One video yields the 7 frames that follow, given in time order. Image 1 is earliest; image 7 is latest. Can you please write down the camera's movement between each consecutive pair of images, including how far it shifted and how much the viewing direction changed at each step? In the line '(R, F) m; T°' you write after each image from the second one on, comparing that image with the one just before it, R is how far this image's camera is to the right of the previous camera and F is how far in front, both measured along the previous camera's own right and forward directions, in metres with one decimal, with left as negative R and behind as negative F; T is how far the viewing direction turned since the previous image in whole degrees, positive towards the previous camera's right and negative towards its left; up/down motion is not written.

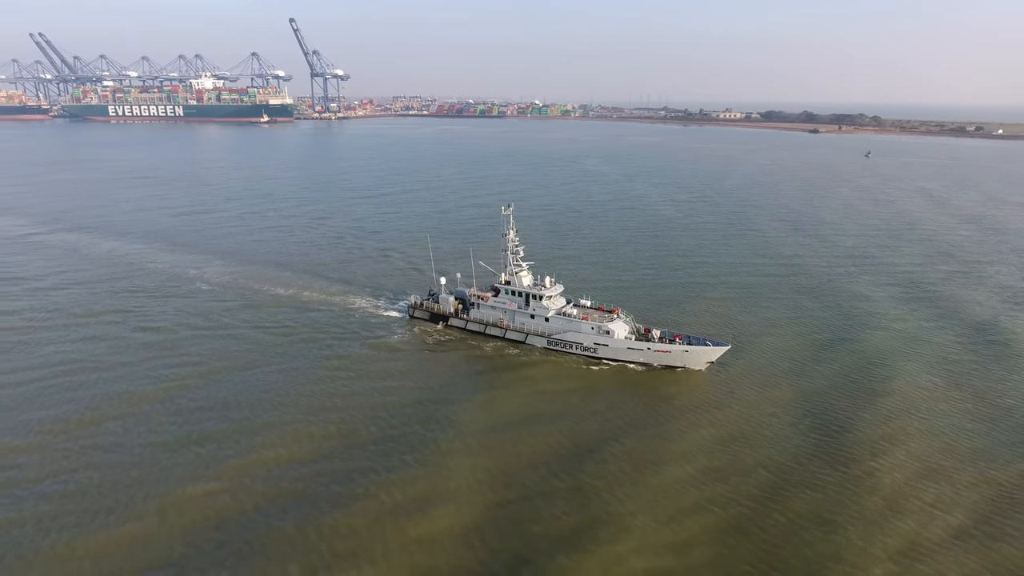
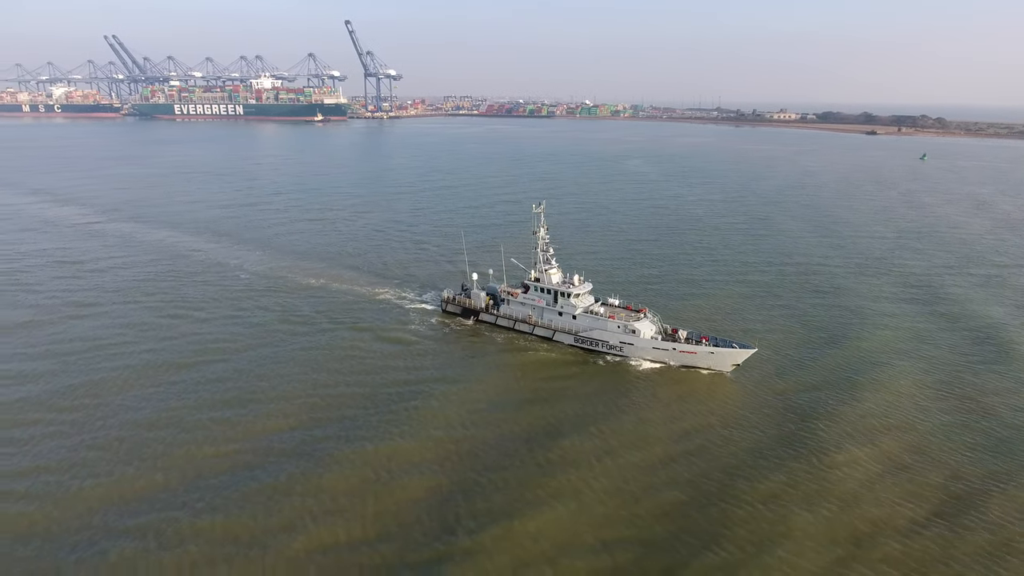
(+1.5, -0.7) m; -4°
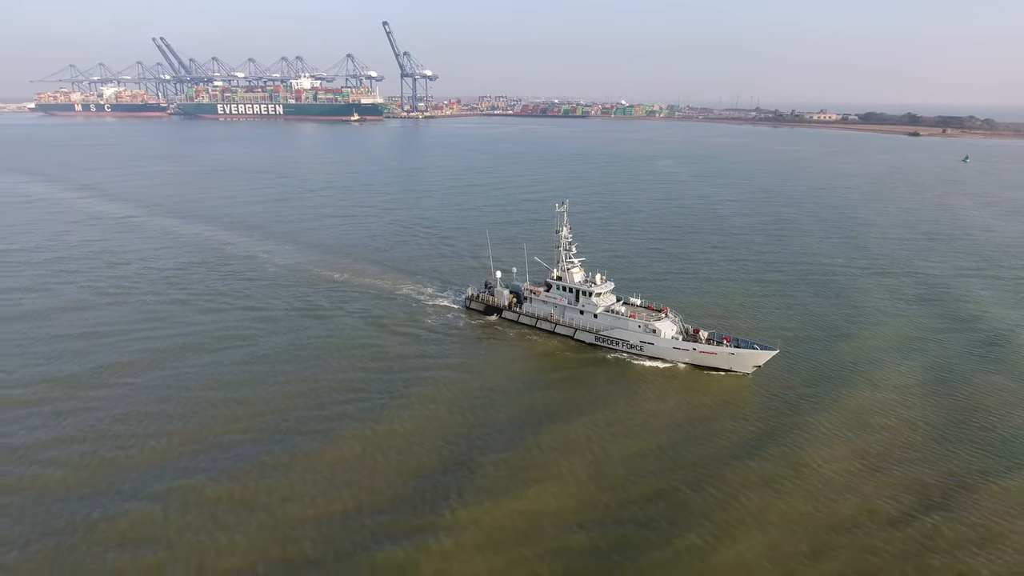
(+0.9, -0.5) m; -3°
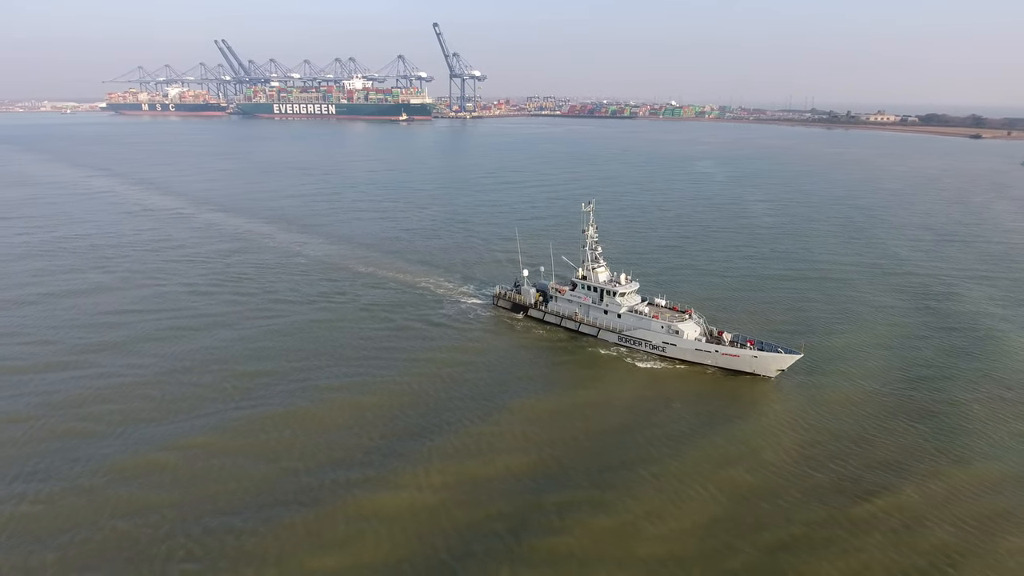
(+1.7, -0.4) m; -4°
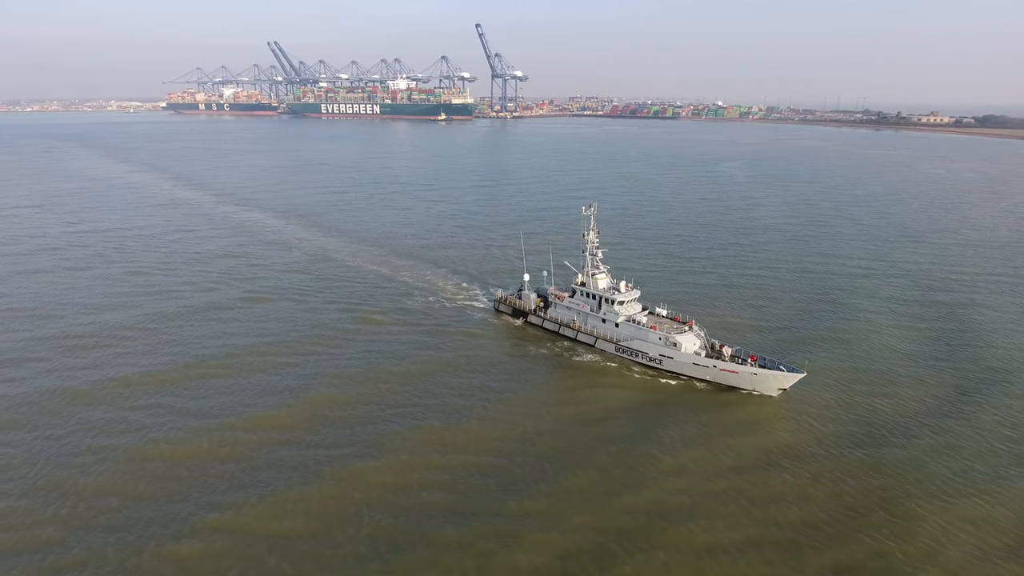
(+3.8, +2.2) m; -4°
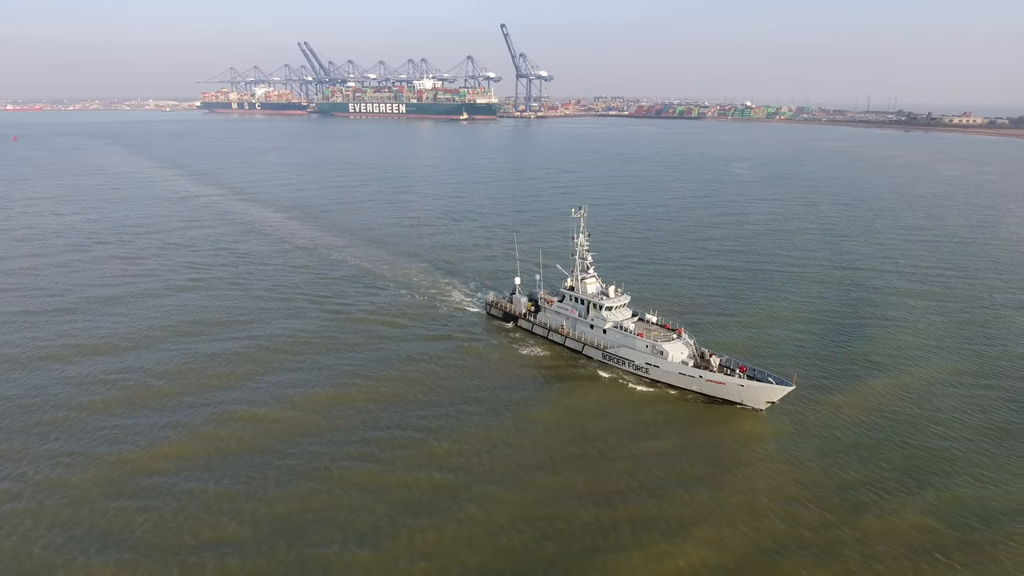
(+3.1, +1.6) m; -2°
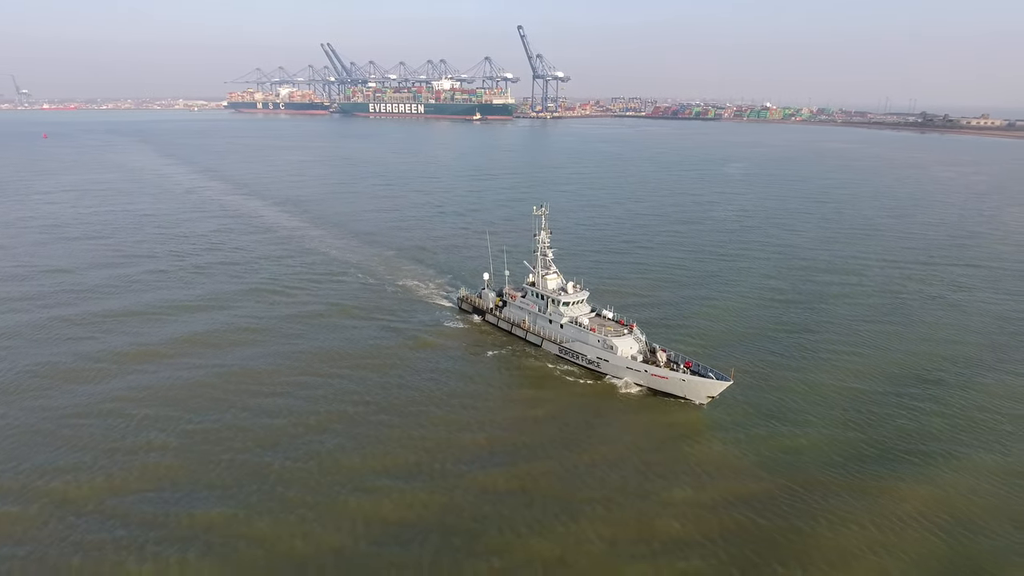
(+4.7, -0.7) m; -1°
